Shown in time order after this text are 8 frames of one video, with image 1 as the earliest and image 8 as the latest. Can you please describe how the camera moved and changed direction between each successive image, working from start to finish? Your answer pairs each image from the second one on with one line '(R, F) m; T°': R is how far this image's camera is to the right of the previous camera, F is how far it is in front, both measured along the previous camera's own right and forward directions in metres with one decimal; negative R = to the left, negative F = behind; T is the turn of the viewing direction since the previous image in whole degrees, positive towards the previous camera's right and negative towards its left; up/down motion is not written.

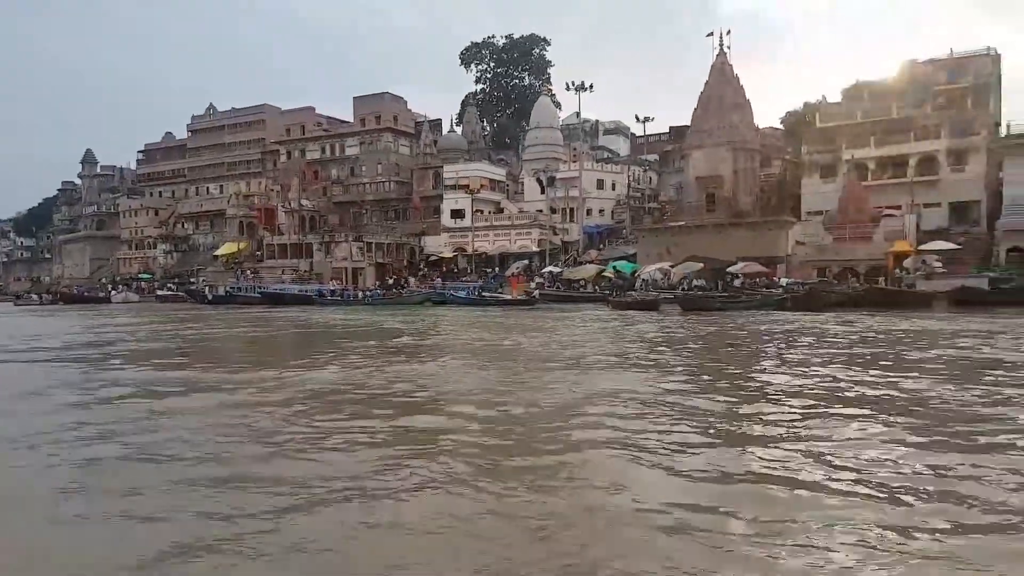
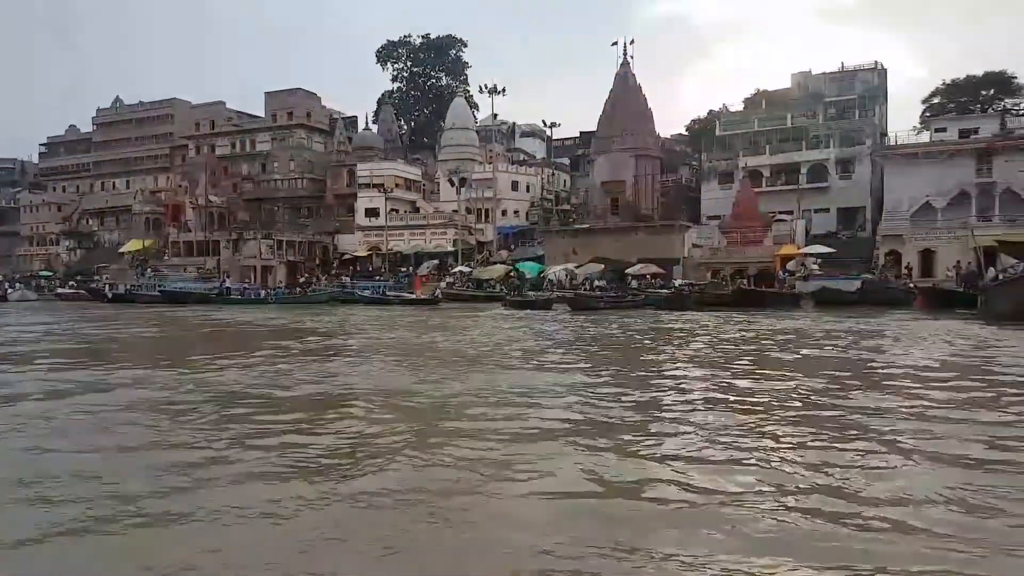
(+0.5, -1.0) m; +5°
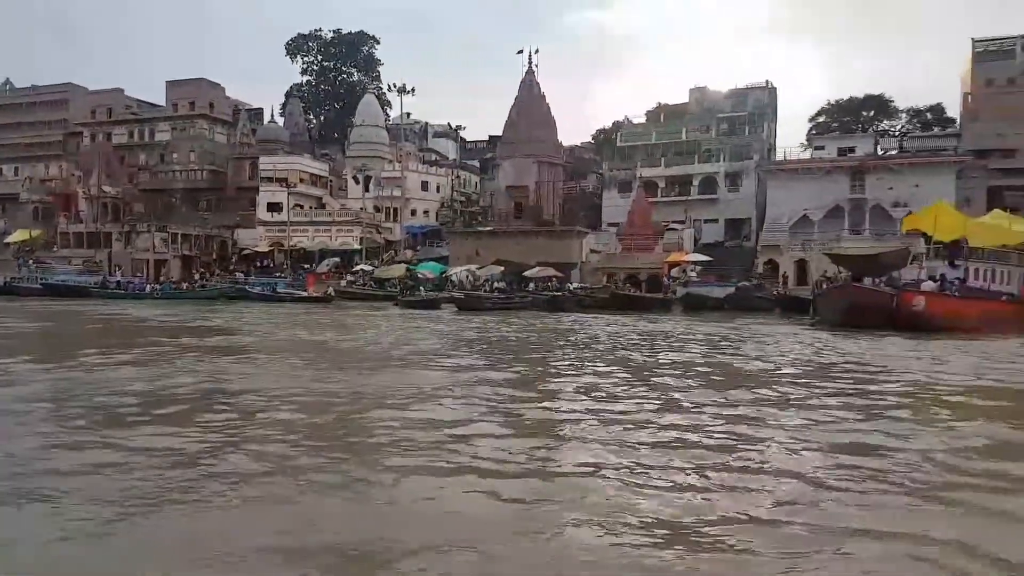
(+0.5, -0.6) m; +6°
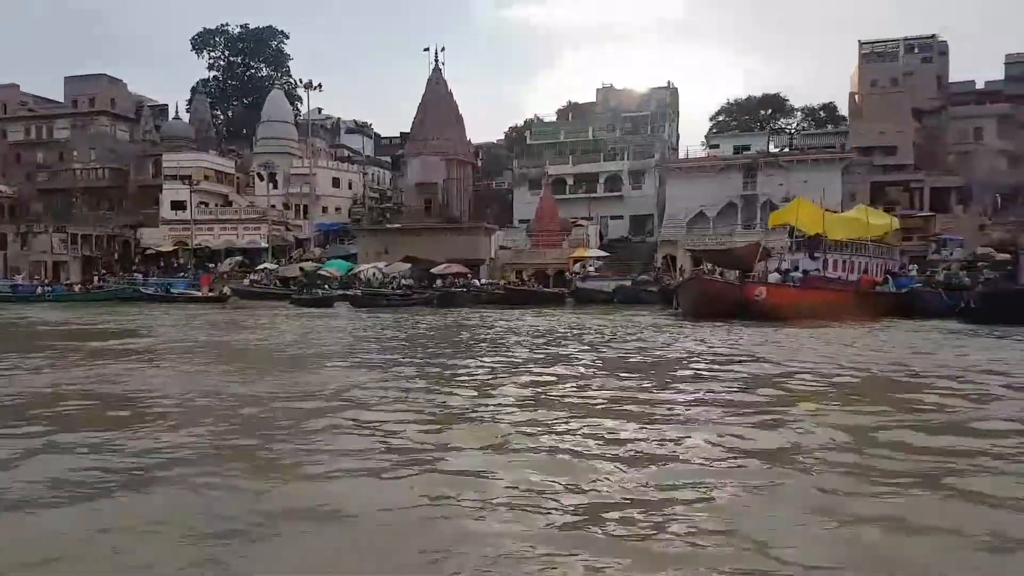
(+0.6, -0.5) m; +5°
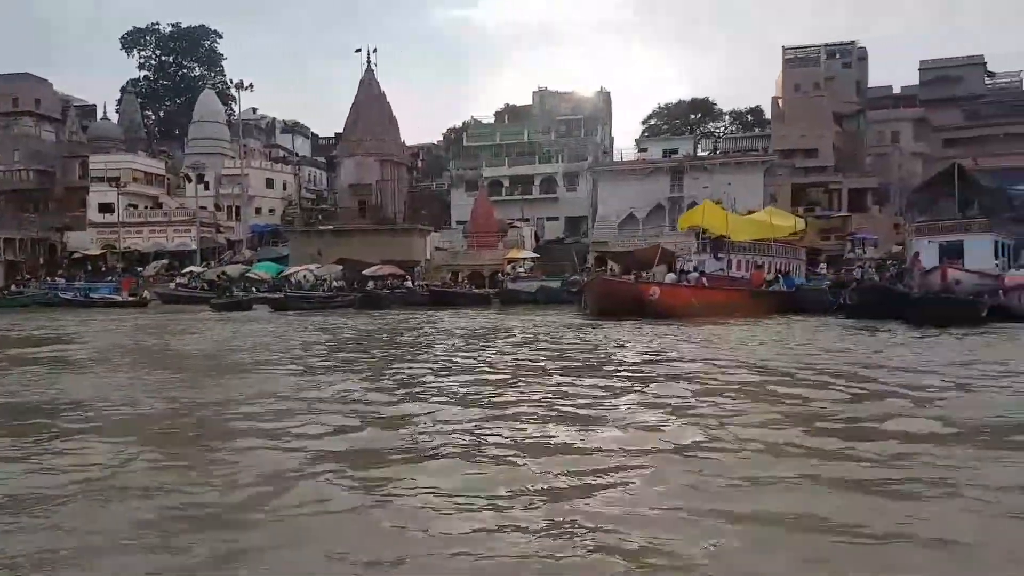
(+0.5, -0.3) m; +4°
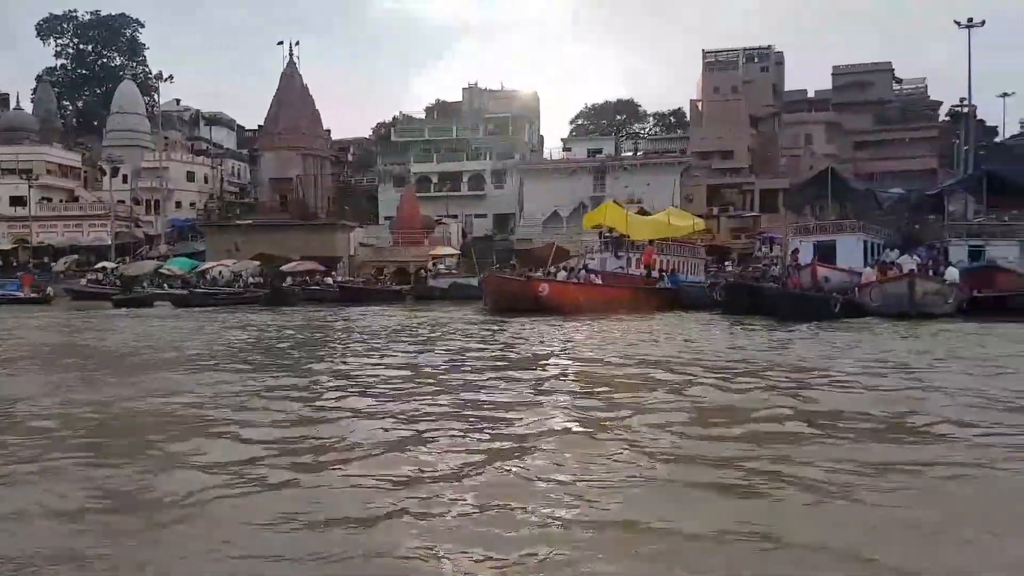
(+0.6, -0.2) m; +4°
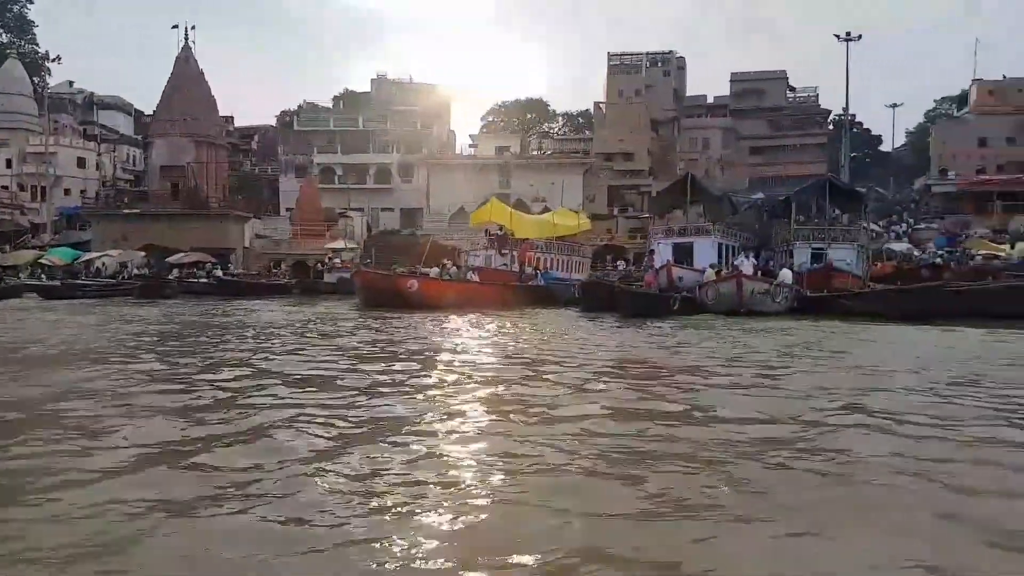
(+0.6, -0.1) m; +6°
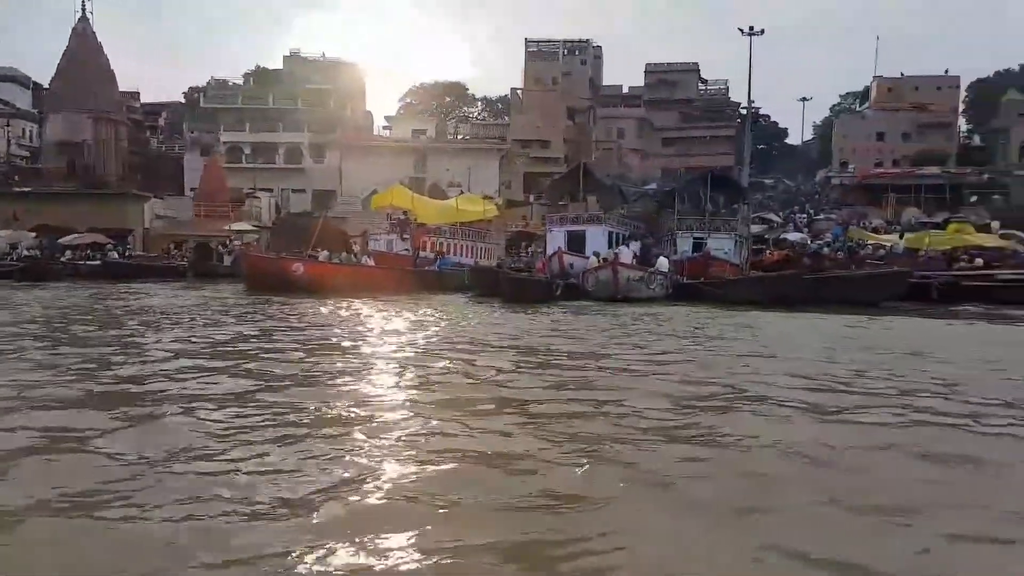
(+0.4, 0.0) m; +5°
